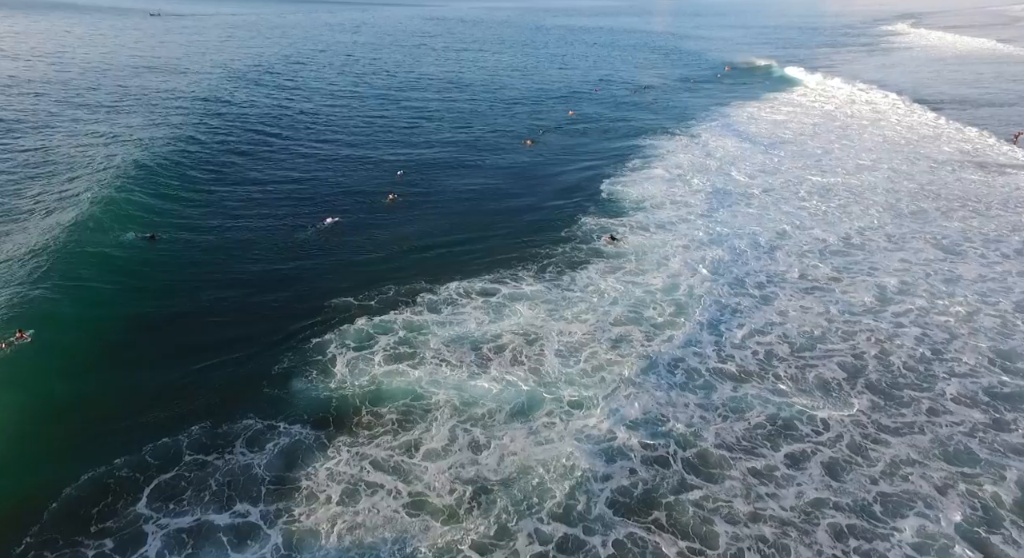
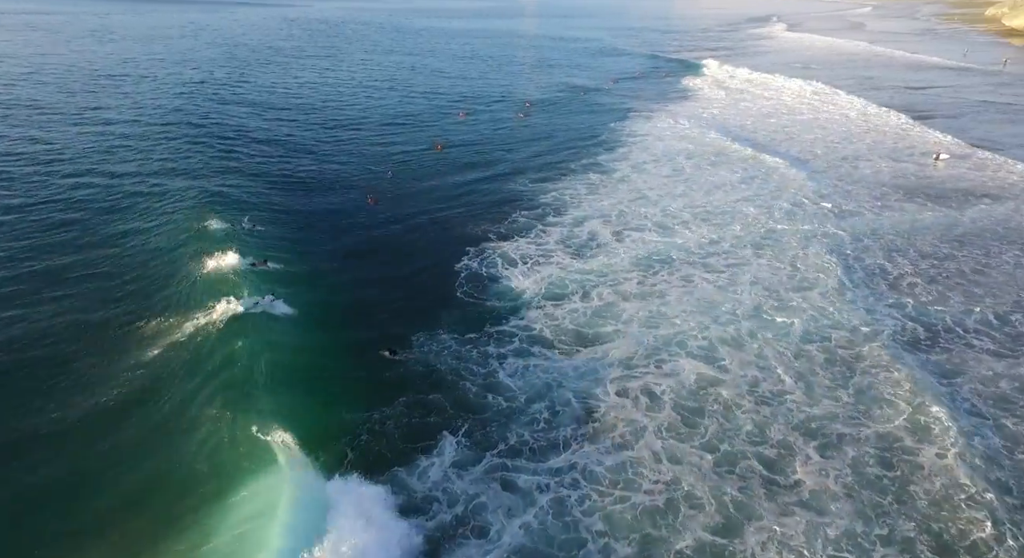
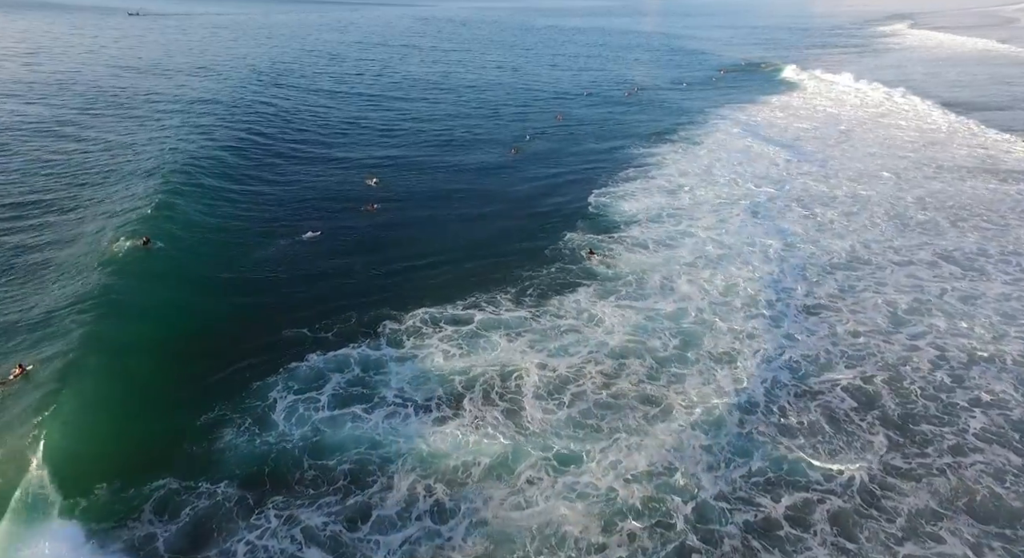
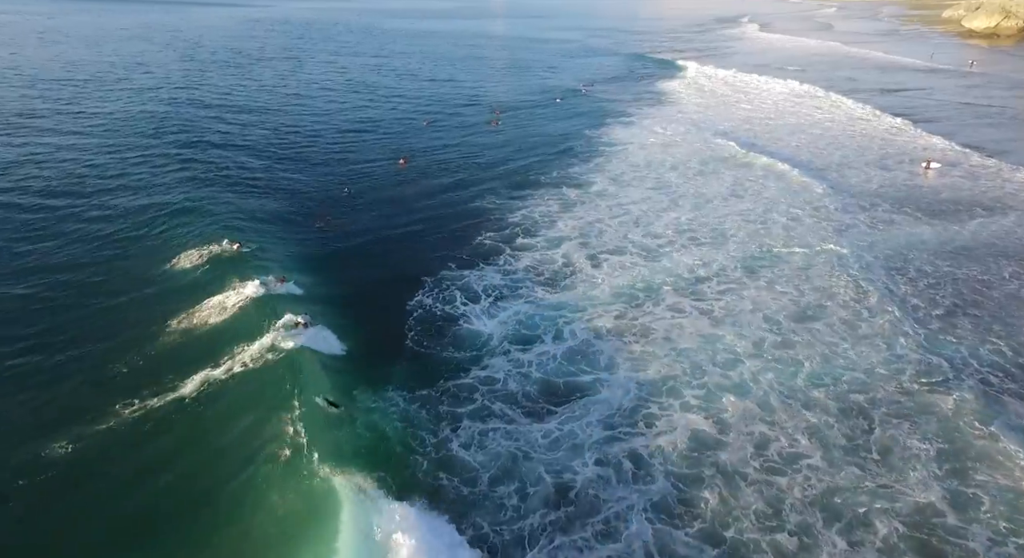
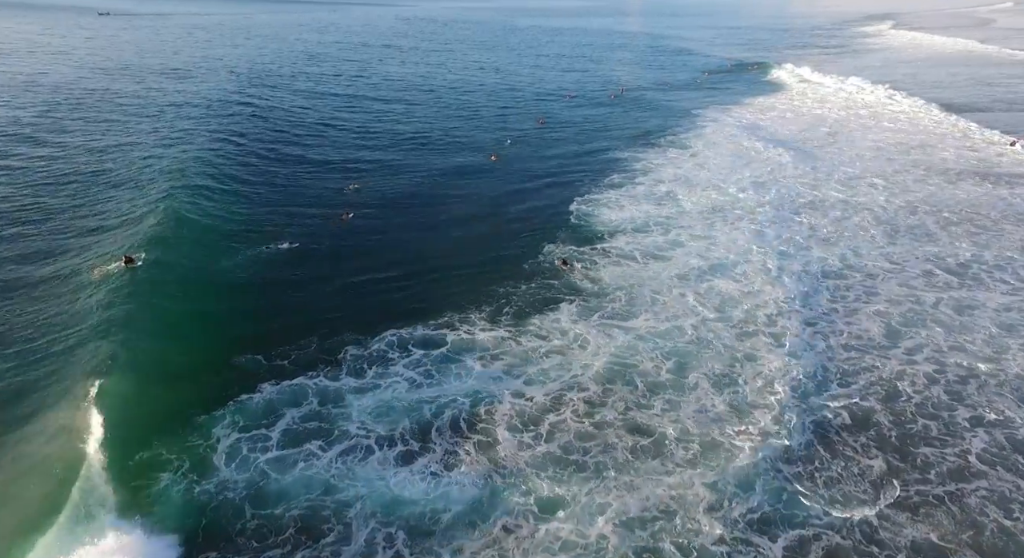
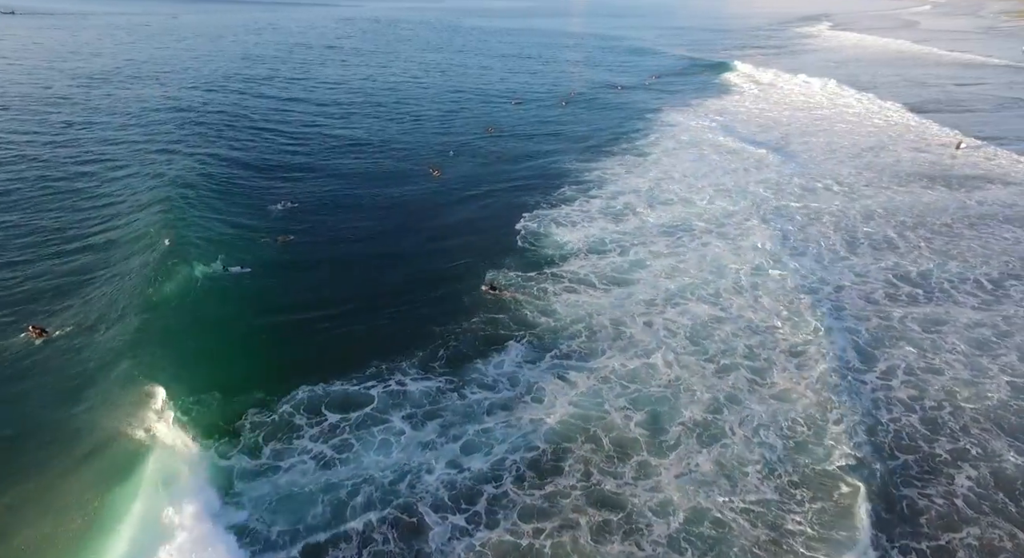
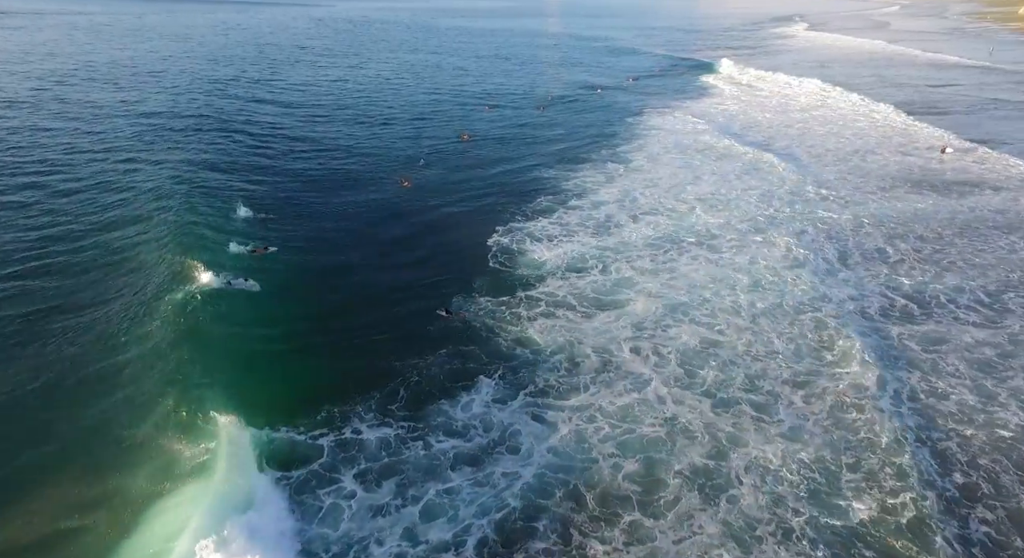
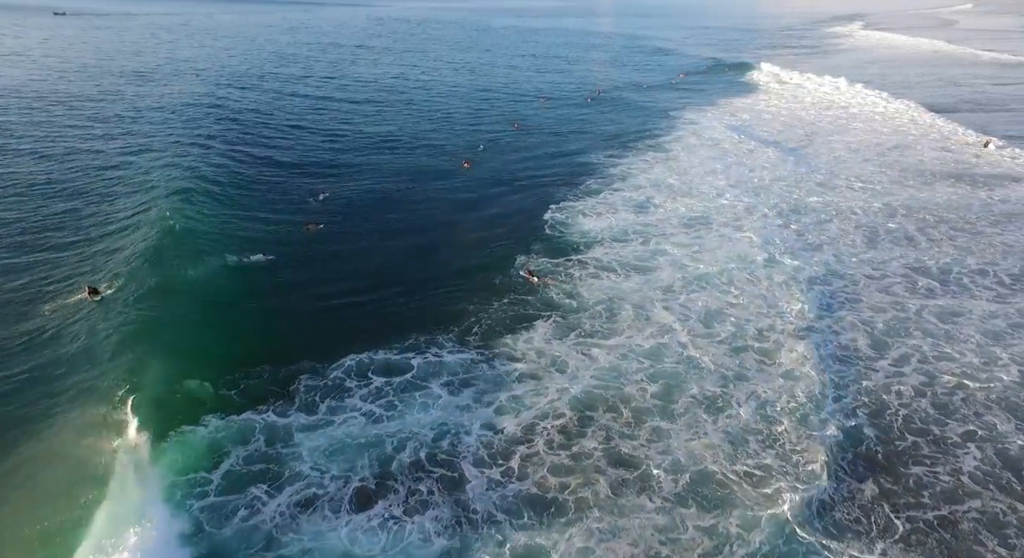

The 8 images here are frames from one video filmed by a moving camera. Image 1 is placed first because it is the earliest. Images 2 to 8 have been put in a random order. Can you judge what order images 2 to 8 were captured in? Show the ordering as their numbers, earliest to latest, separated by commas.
3, 5, 8, 6, 7, 2, 4
